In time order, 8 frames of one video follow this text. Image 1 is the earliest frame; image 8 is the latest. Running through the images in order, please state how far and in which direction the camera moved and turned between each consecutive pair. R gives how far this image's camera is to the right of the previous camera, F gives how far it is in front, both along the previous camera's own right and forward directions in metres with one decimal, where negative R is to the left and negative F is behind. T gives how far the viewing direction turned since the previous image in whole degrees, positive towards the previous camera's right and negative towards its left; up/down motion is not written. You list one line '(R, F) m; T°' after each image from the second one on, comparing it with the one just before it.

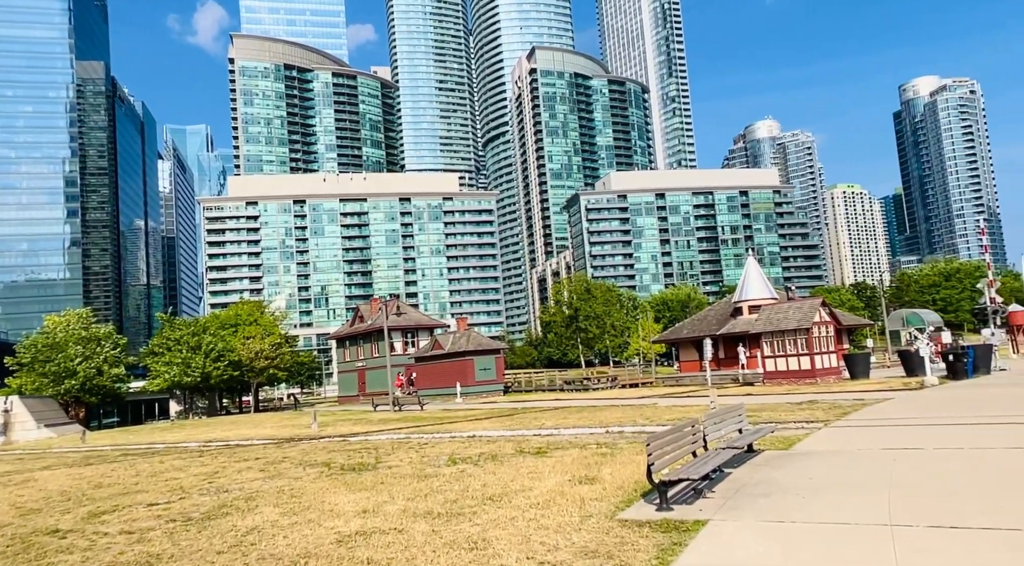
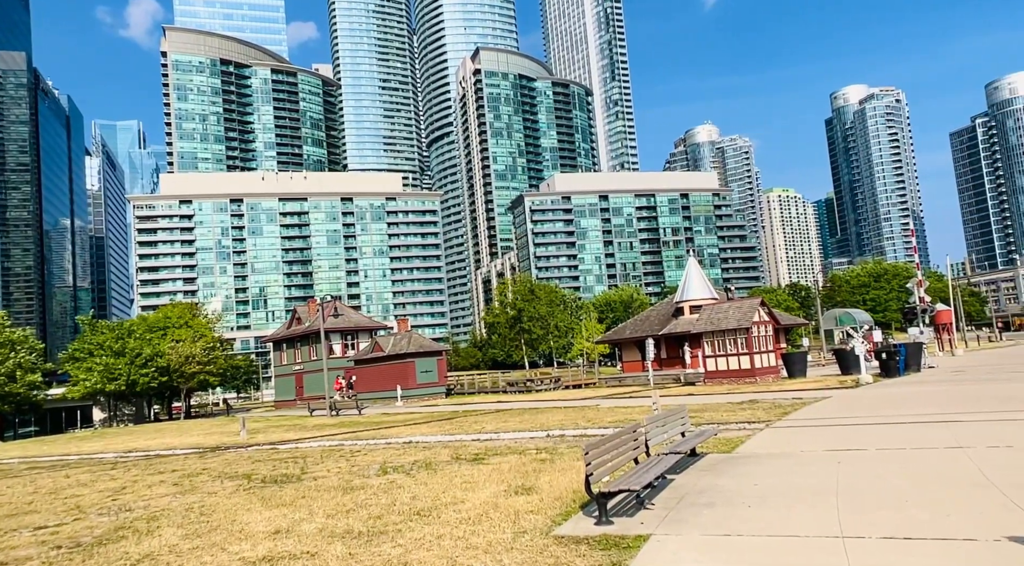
(+0.2, +0.8) m; +4°
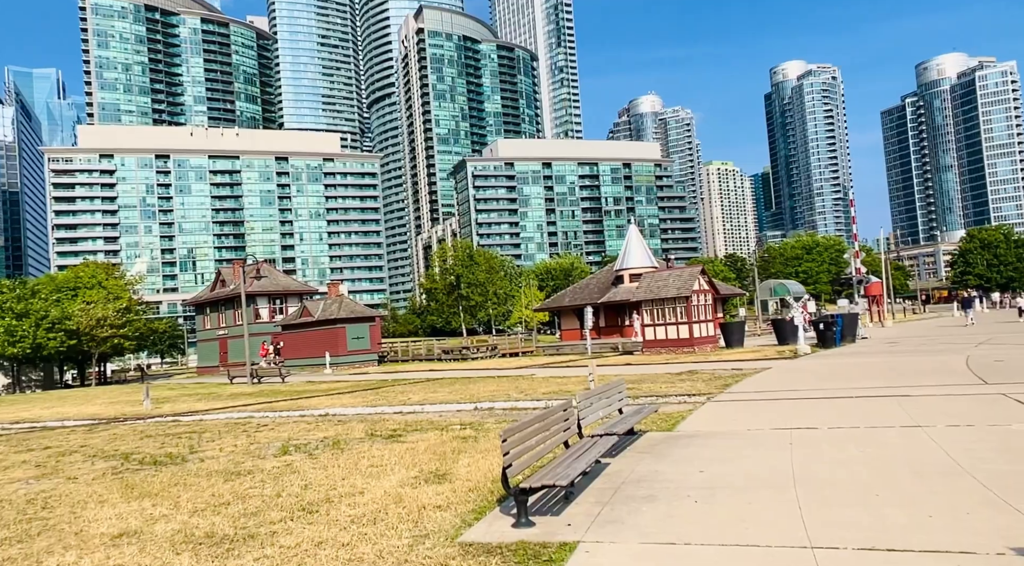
(+0.3, +1.7) m; +4°
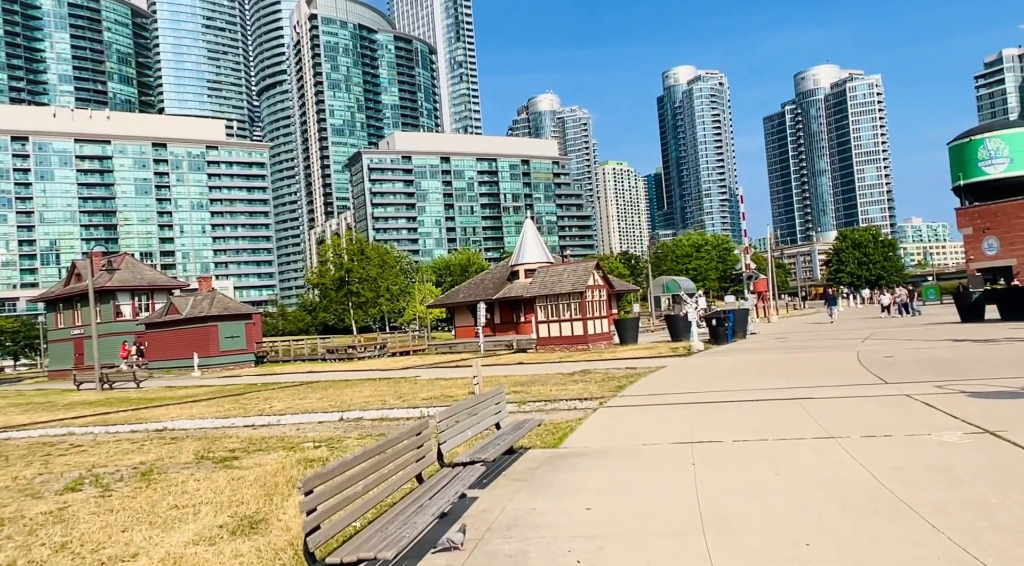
(+0.6, +2.2) m; +7°
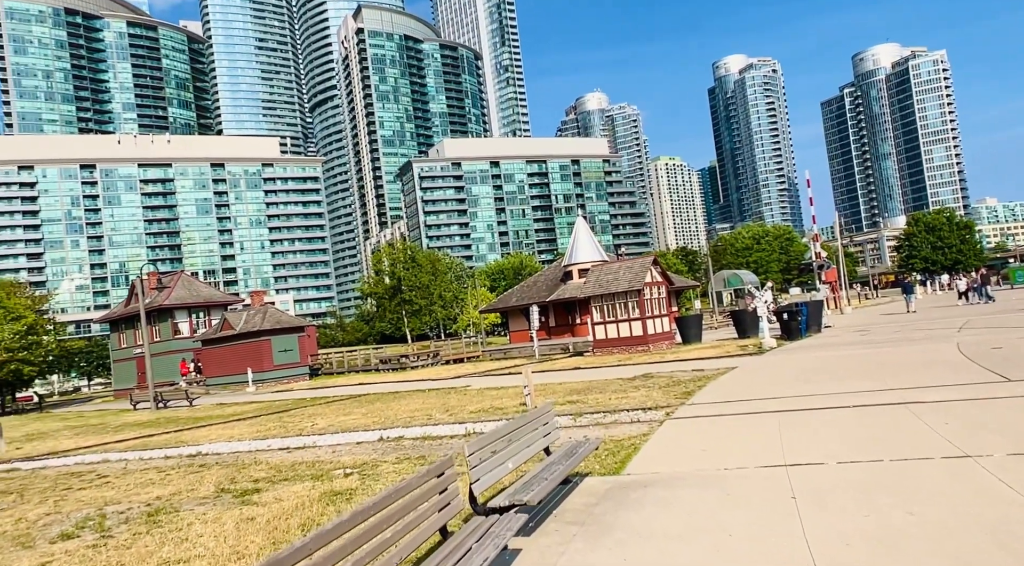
(+0.1, +1.6) m; -4°
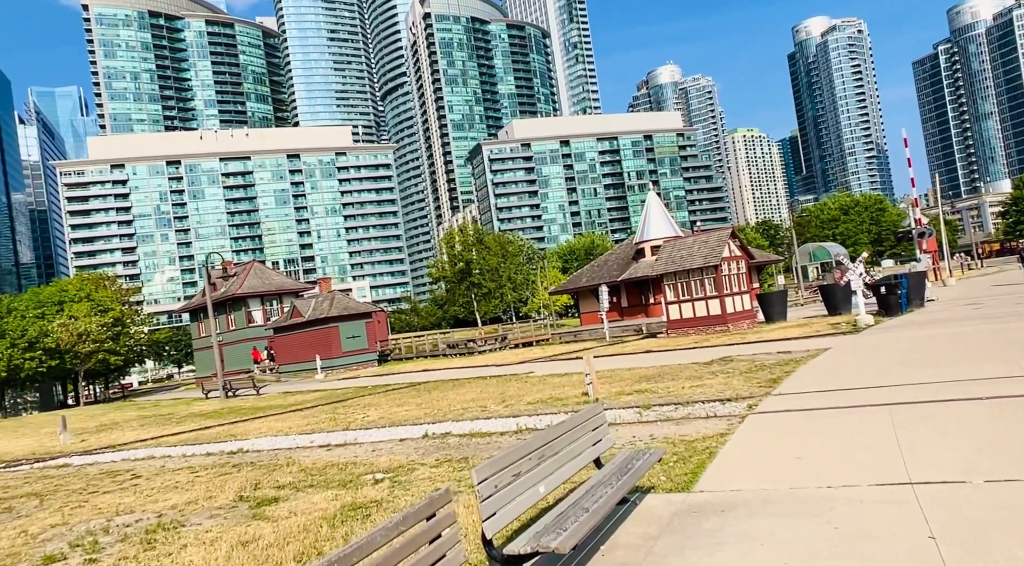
(+0.3, +1.6) m; -5°
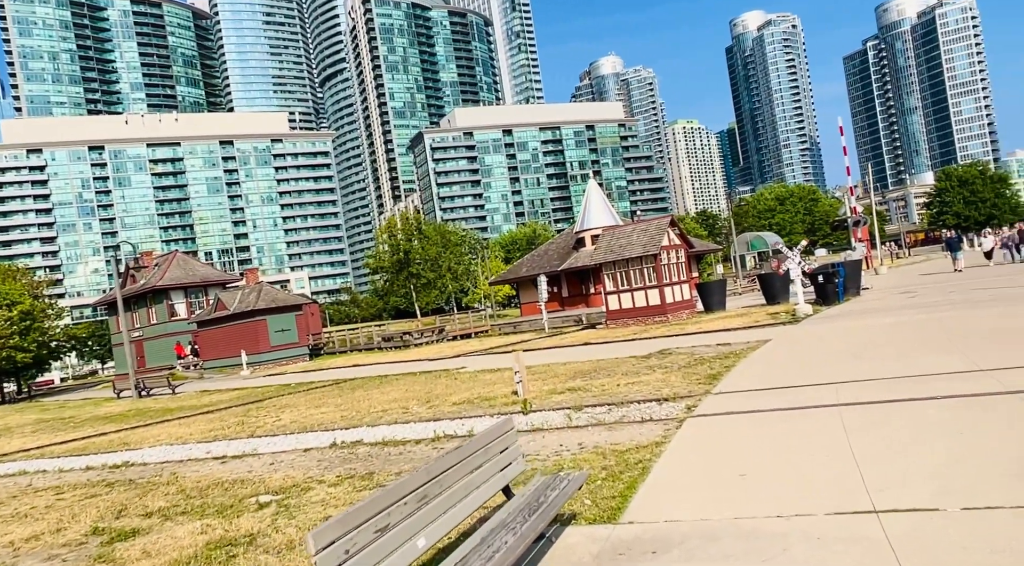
(+0.4, +1.3) m; +4°
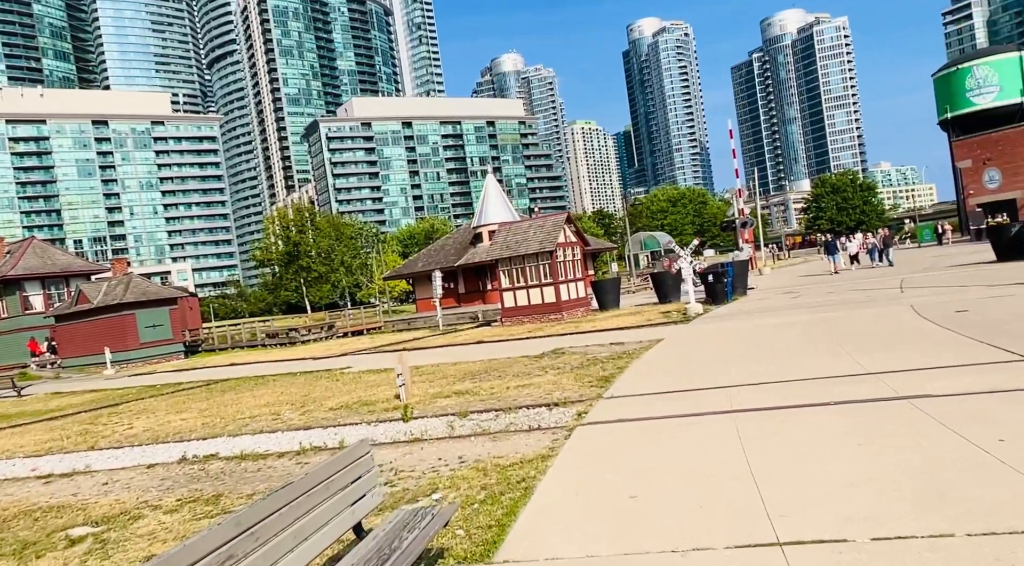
(+0.3, +1.0) m; +7°
